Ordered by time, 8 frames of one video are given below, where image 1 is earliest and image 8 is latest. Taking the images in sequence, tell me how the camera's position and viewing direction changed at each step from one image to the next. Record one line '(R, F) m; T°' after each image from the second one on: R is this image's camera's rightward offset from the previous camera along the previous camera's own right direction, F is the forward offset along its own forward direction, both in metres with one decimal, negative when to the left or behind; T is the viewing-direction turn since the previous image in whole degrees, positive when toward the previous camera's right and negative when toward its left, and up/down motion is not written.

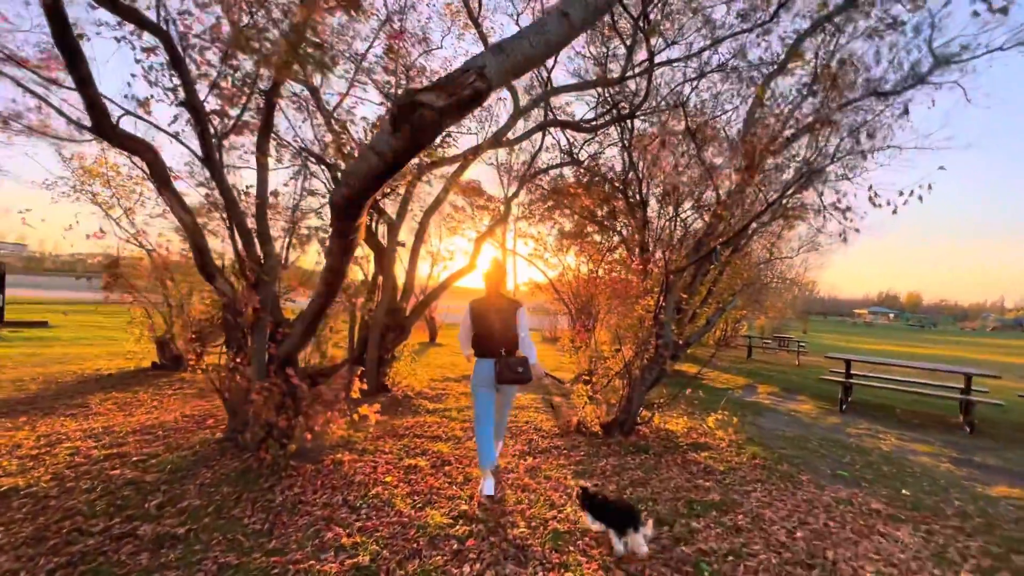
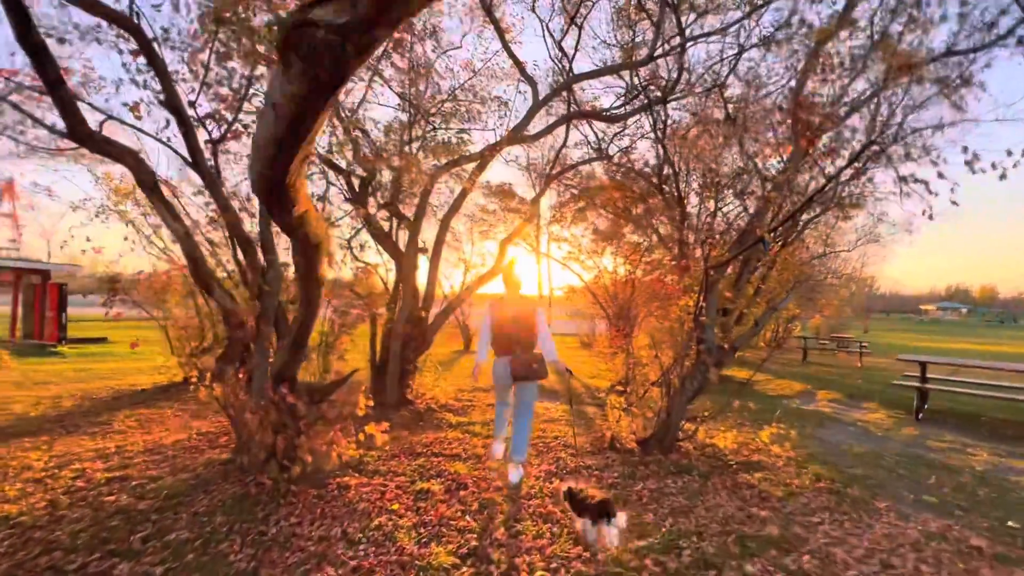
(+0.2, +0.6) m; -5°
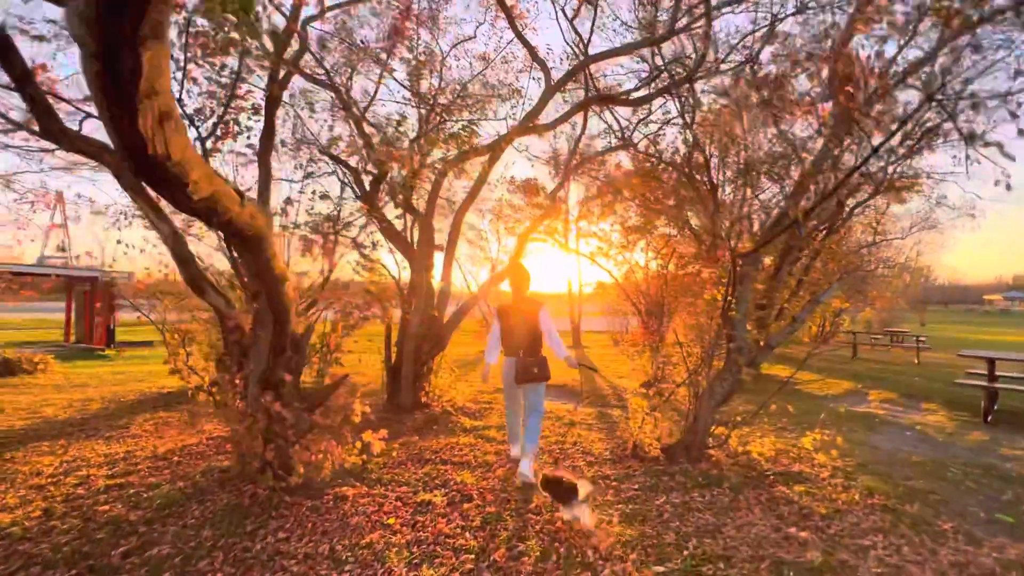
(+0.3, +0.4) m; -4°
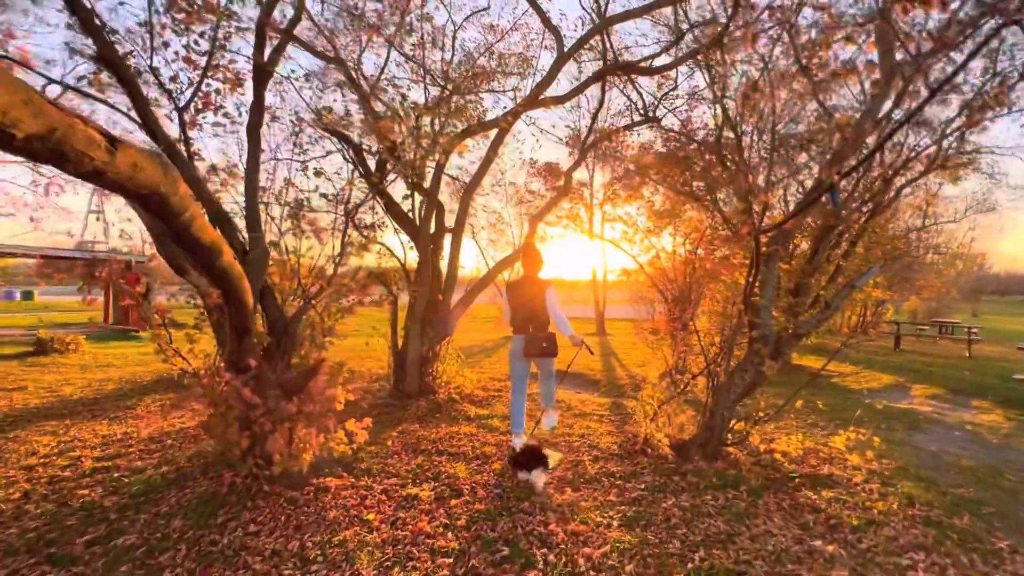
(+0.3, +0.4) m; -3°
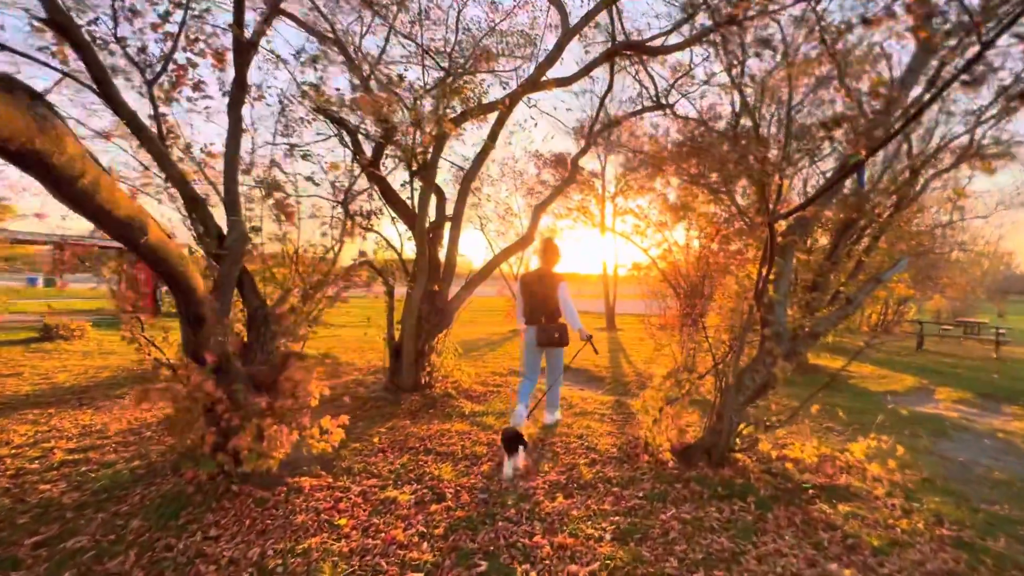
(+0.2, +0.4) m; -2°
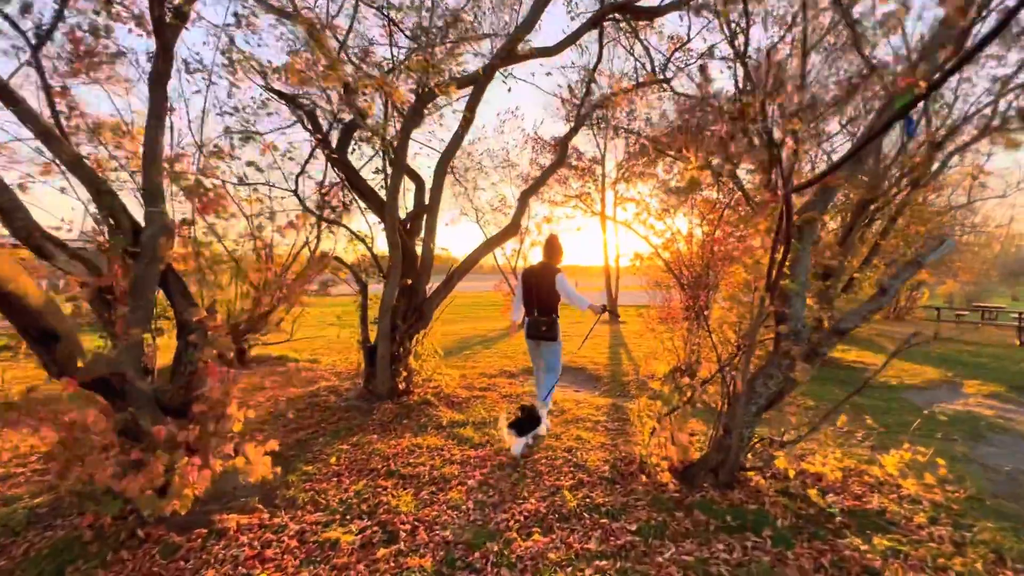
(+0.3, +0.7) m; -1°
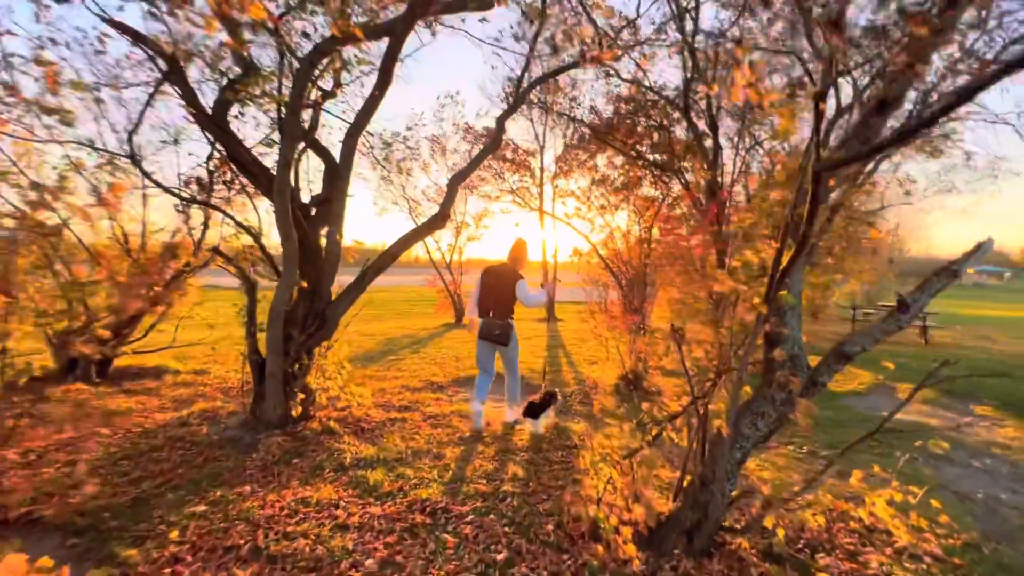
(+0.1, +1.1) m; +8°
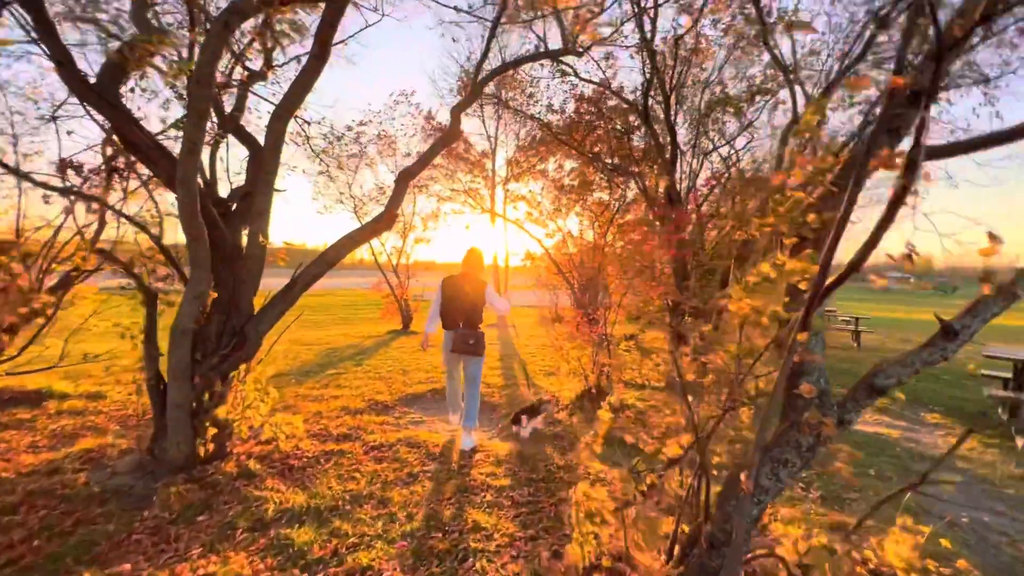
(-0.1, +0.7) m; +6°
